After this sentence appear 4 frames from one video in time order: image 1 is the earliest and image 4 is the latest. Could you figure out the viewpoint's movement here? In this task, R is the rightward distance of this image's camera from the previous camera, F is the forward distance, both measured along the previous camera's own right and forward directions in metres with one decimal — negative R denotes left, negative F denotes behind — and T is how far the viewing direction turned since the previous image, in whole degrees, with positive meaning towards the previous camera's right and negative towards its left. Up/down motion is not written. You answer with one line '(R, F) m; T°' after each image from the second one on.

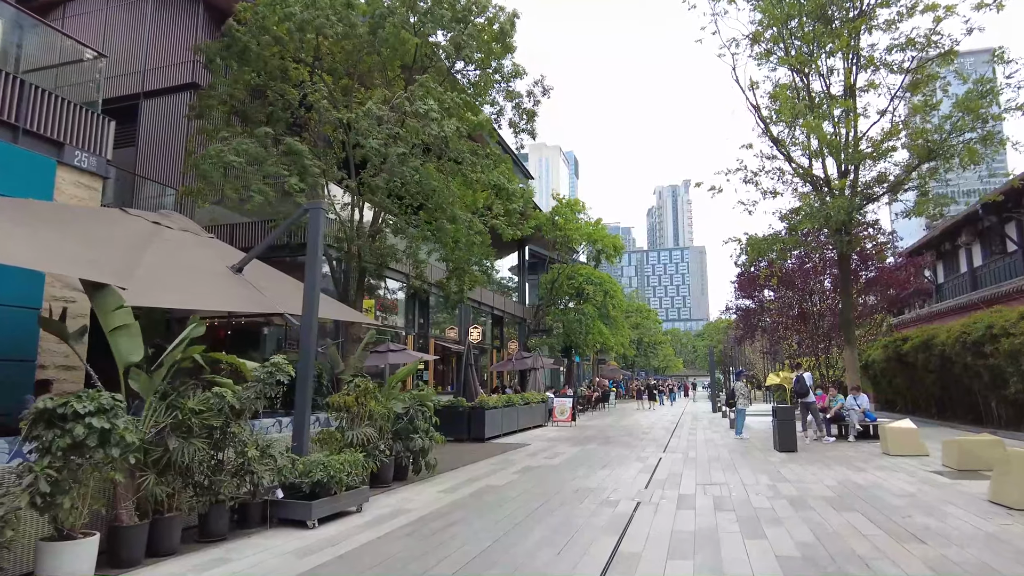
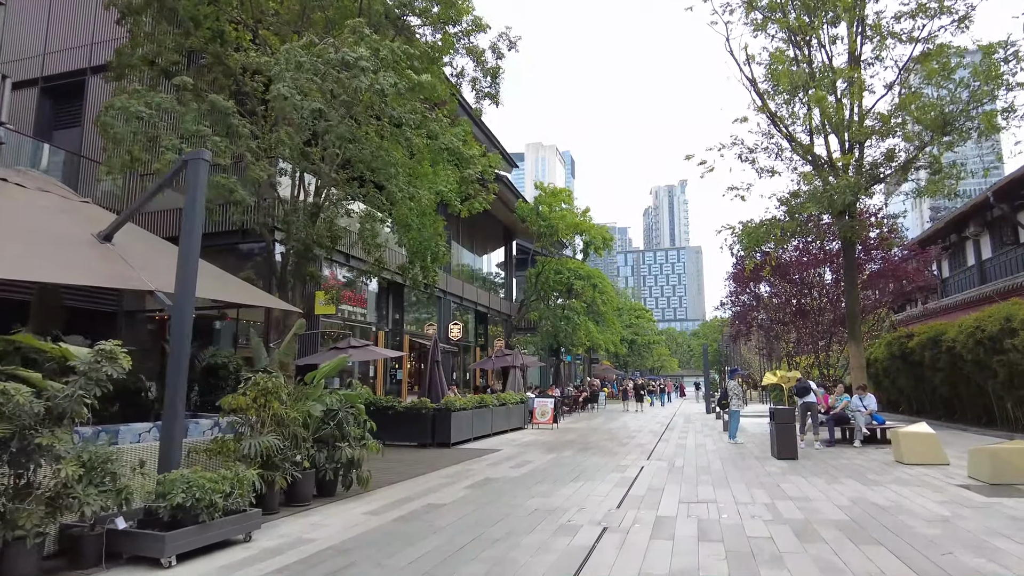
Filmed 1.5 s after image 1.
(+0.6, +1.6) m; 0°
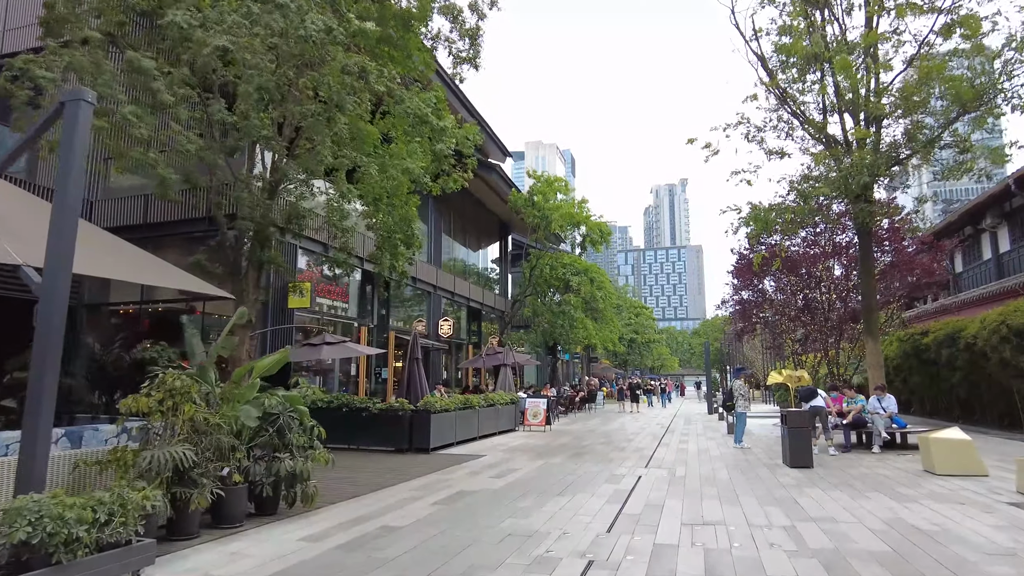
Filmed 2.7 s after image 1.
(+0.3, +1.3) m; 0°
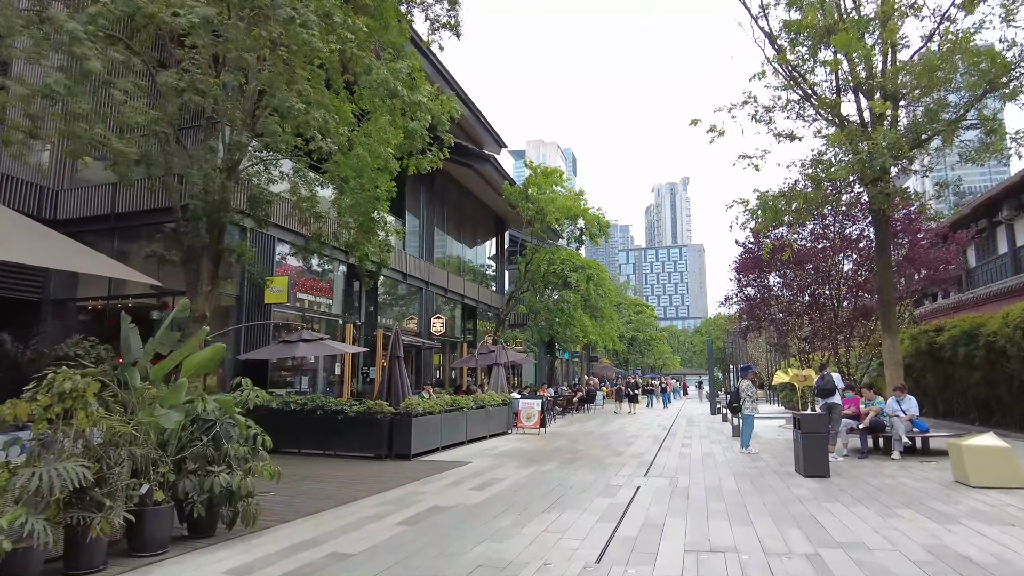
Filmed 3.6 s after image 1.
(+0.3, +1.0) m; 0°
